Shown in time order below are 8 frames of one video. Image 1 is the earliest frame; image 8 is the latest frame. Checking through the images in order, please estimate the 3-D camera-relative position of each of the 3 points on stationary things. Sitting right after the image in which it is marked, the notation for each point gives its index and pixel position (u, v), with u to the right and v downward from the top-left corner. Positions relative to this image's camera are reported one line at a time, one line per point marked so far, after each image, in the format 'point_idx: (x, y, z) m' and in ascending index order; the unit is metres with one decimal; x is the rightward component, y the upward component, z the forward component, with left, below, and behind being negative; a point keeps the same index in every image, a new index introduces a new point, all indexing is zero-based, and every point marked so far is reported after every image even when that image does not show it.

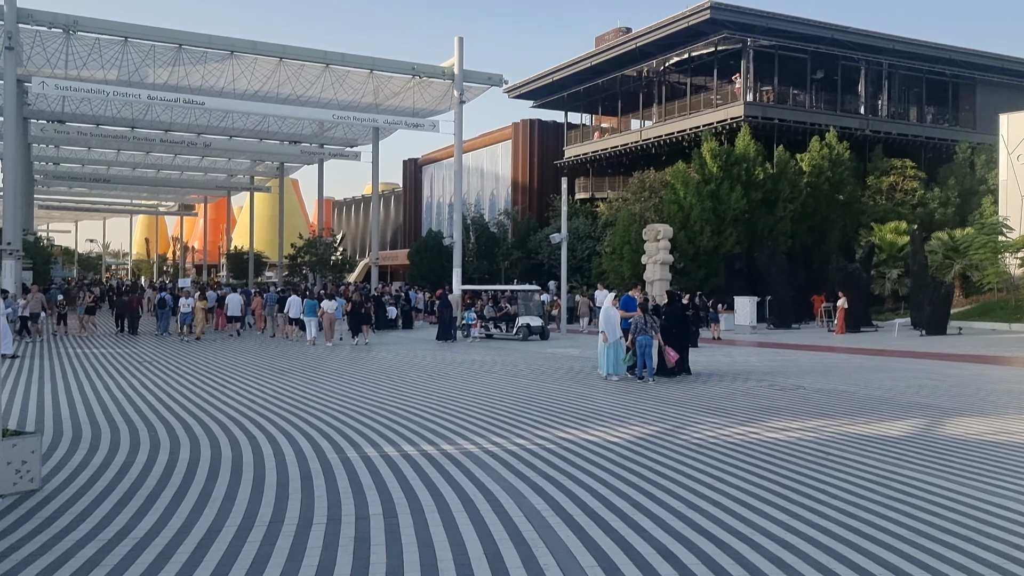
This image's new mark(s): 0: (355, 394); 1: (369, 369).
0: (-2.7, -1.8, +14.6) m
1: (-3.4, -1.9, +19.7) m
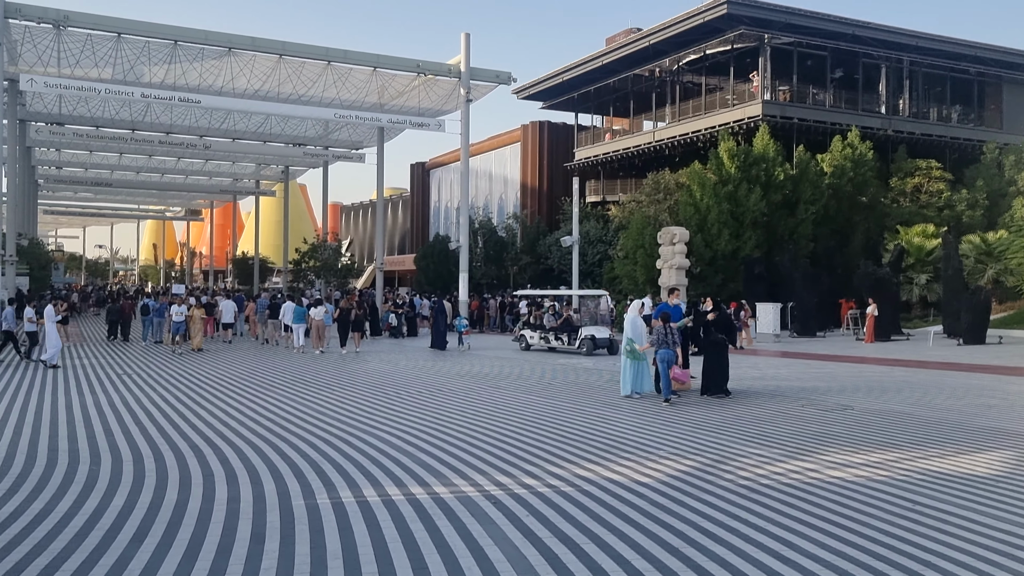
0: (-2.6, -1.9, +13.0) m
1: (-3.2, -2.0, +18.1) m
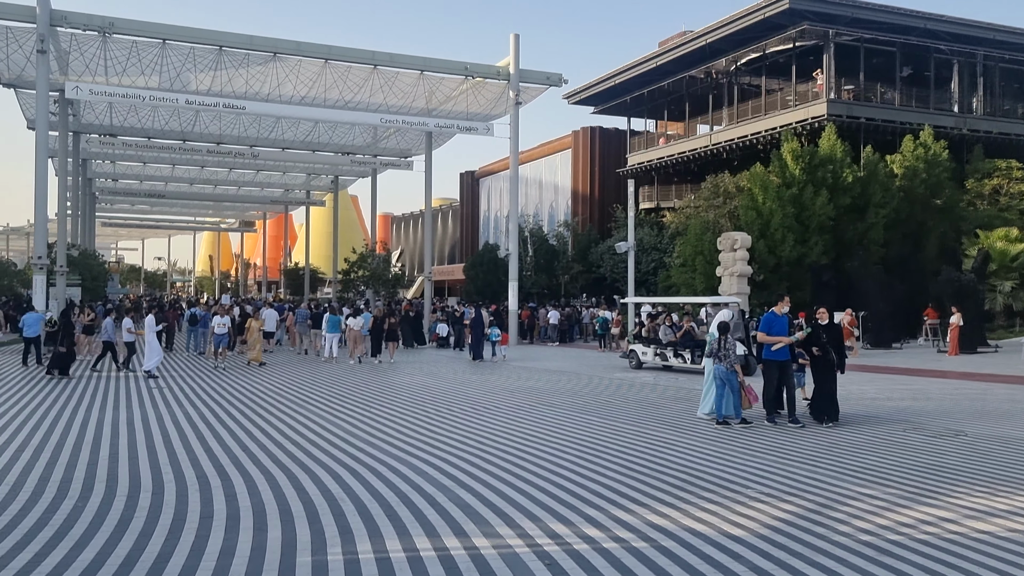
0: (-1.8, -2.0, +11.7) m
1: (-2.2, -2.2, +16.9) m
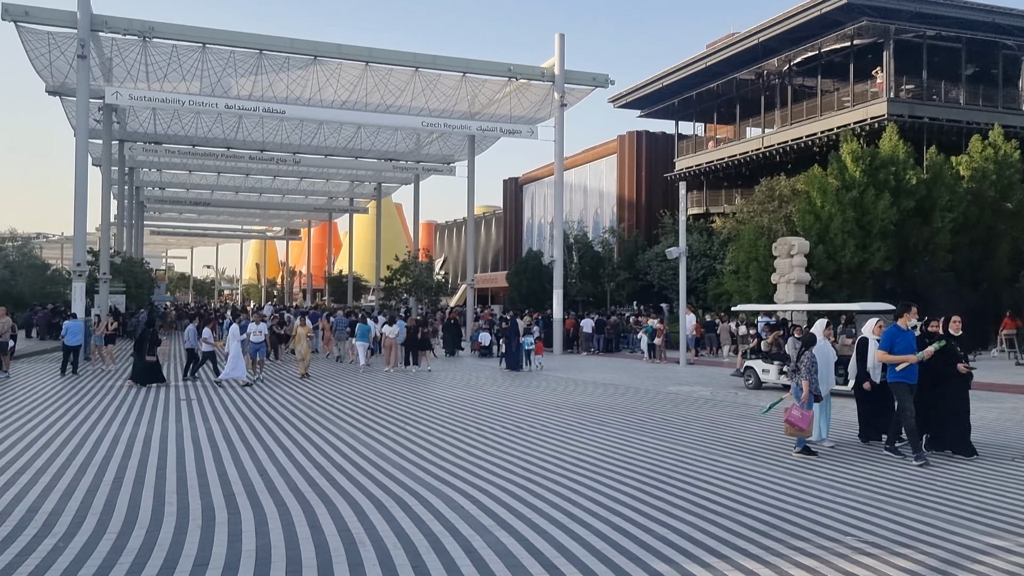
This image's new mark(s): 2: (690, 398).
0: (-1.2, -2.1, +10.7) m
1: (-1.3, -2.3, +15.8) m
2: (+3.6, -2.2, +17.2) m
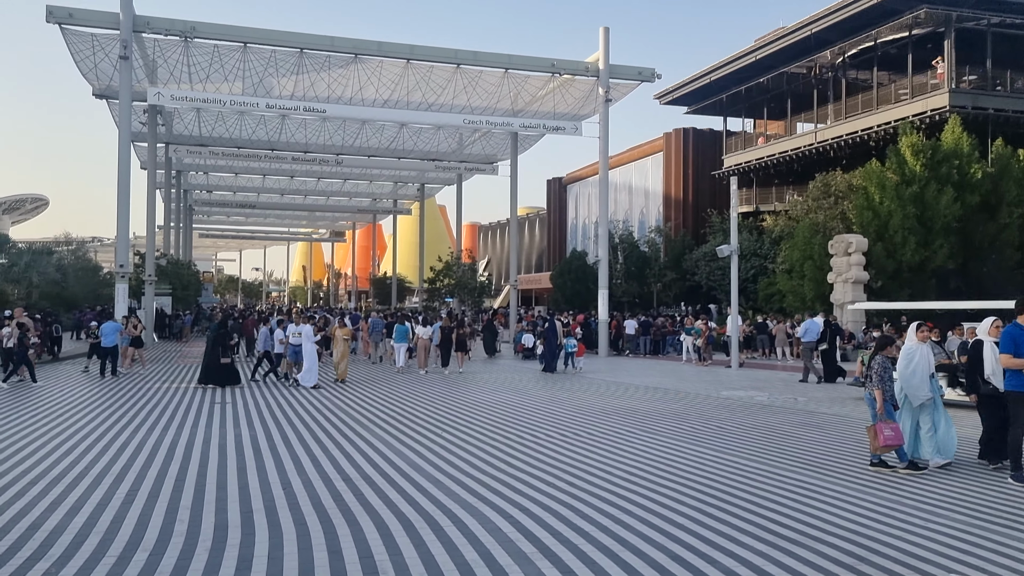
0: (-0.7, -2.1, +10.0) m
1: (-0.5, -2.3, +15.1) m
2: (+4.5, -2.2, +16.2) m
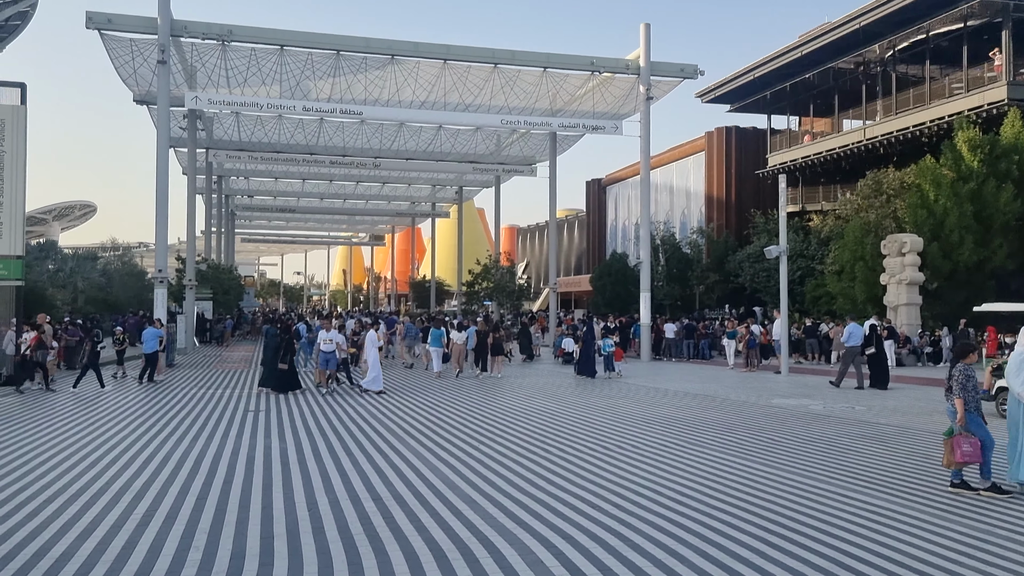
0: (-0.3, -2.1, +9.3) m
1: (+0.2, -2.3, +14.5) m
2: (+5.2, -2.3, +15.4) m
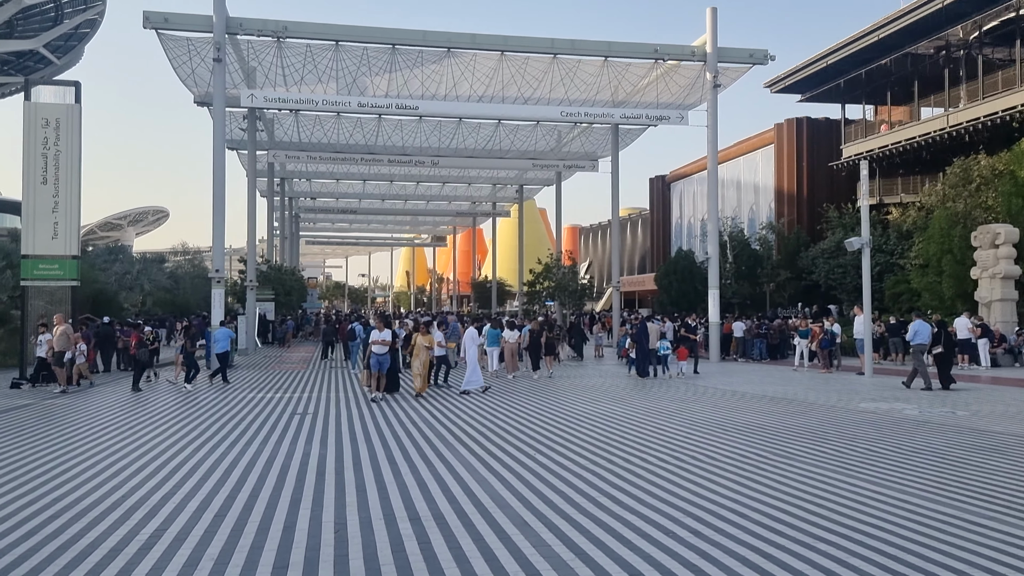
0: (+0.3, -2.0, +8.3) m
1: (+1.1, -2.2, +13.4) m
2: (+6.3, -2.1, +13.9) m
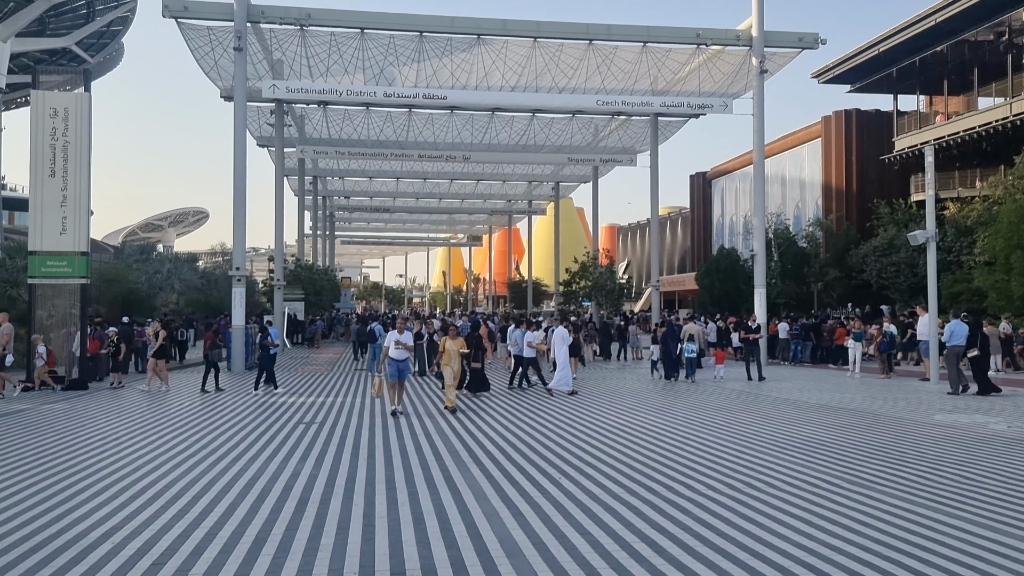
0: (+0.5, -2.0, +6.7) m
1: (+1.5, -2.2, +11.8) m
2: (+6.6, -2.1, +12.0) m
